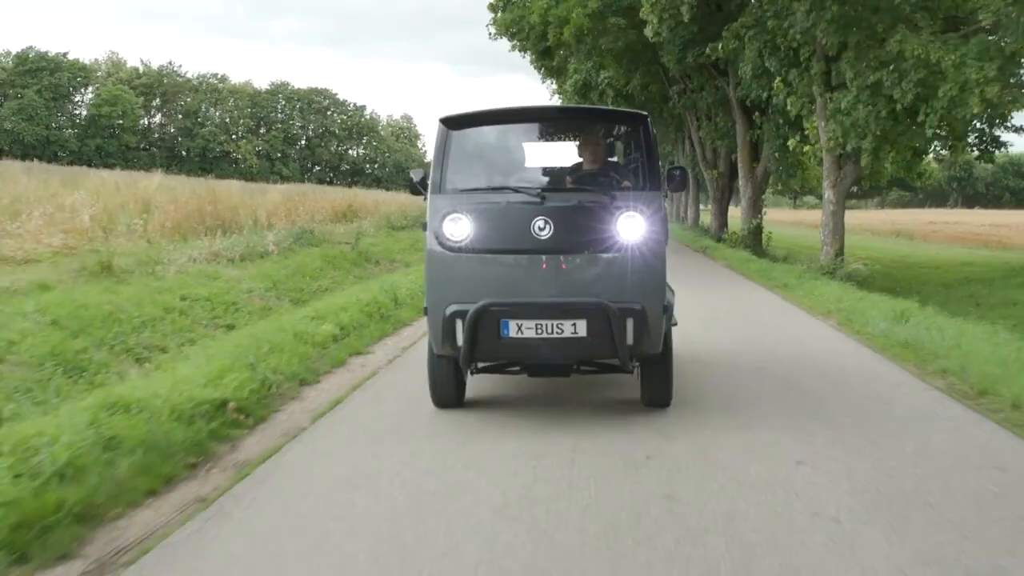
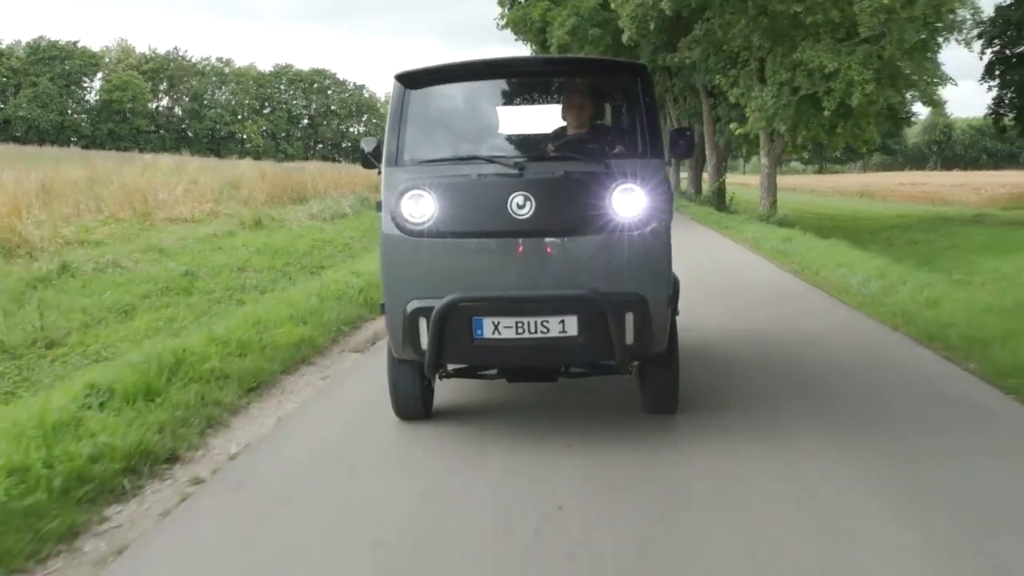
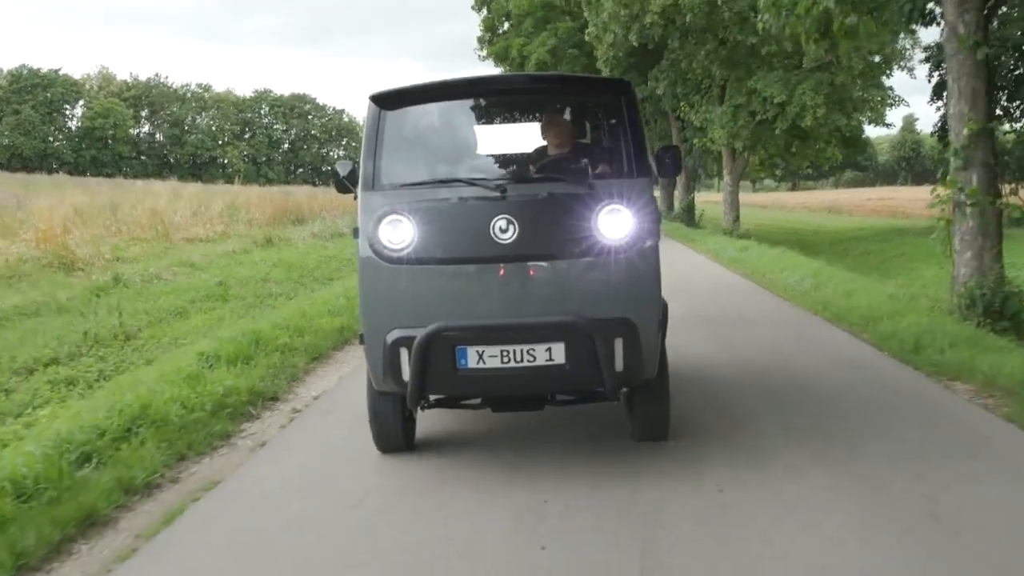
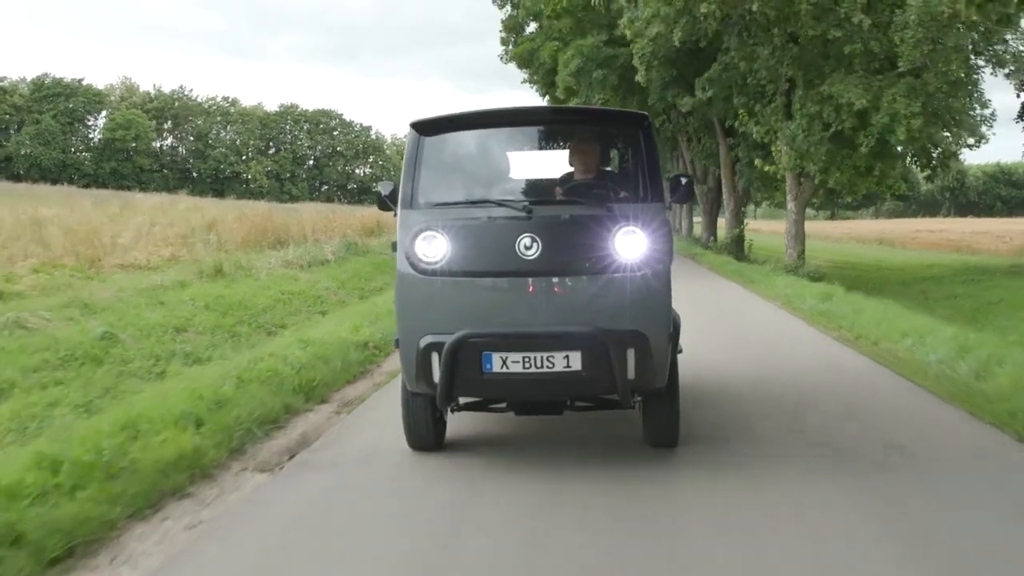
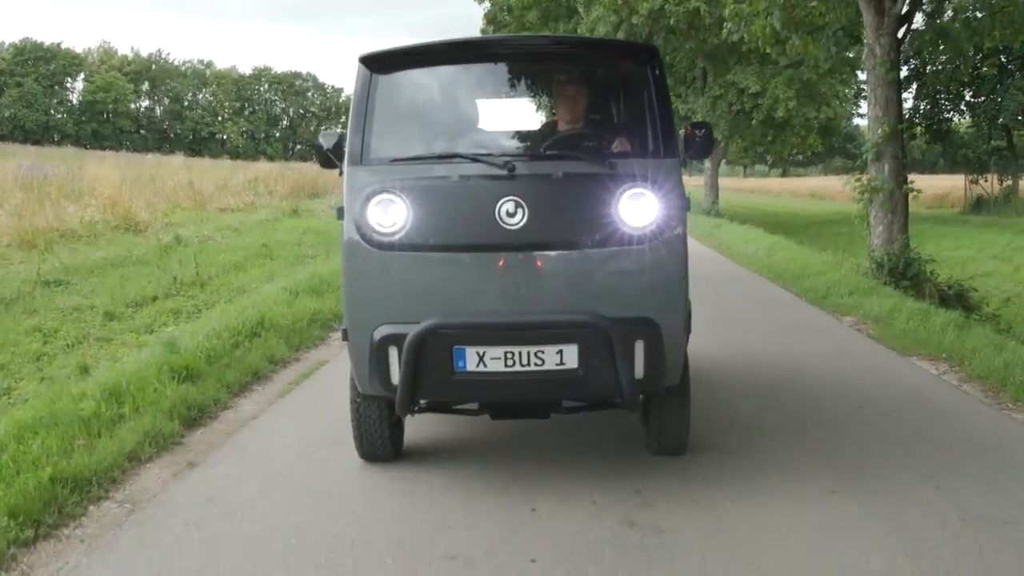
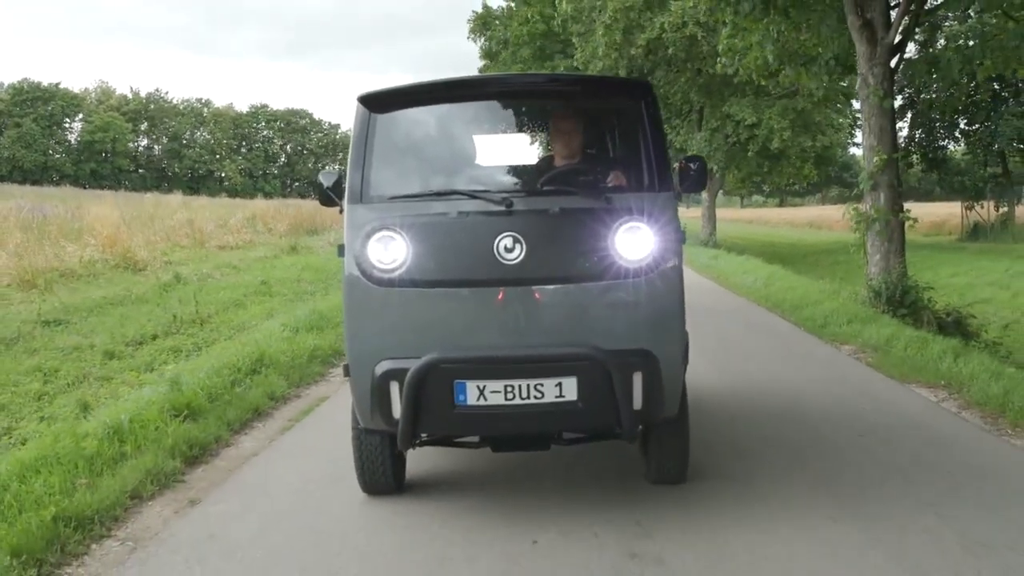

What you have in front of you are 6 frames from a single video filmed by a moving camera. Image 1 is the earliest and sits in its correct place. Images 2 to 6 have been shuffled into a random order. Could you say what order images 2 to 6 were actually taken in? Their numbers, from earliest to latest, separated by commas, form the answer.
4, 2, 3, 6, 5
